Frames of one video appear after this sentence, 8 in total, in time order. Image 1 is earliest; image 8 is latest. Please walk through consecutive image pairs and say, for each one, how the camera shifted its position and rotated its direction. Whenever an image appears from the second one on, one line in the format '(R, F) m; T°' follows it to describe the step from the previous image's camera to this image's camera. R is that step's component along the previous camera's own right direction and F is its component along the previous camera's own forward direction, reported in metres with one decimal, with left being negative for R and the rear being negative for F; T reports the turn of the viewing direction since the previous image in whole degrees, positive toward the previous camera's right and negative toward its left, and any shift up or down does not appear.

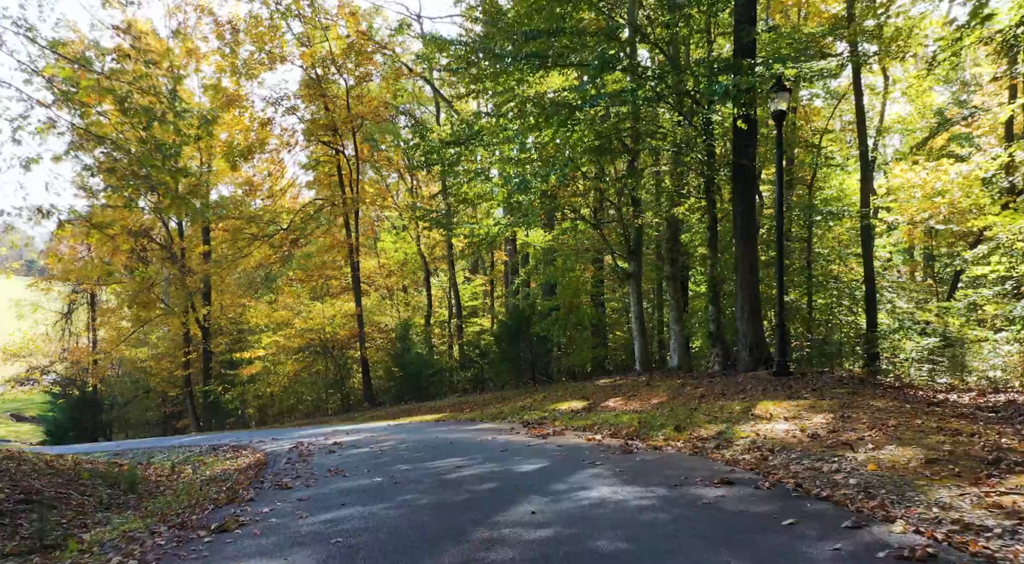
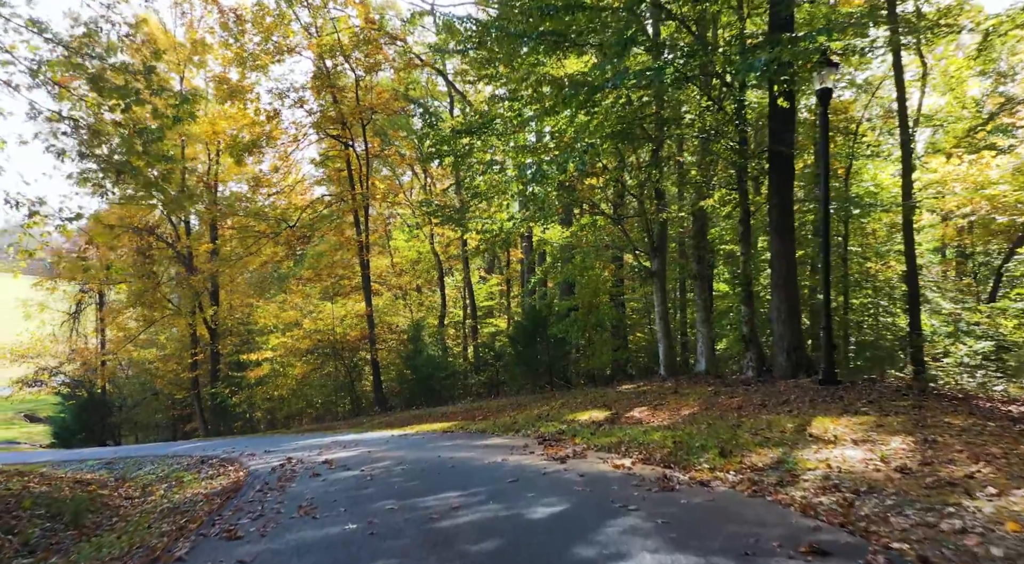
(0.0, +1.2) m; -1°
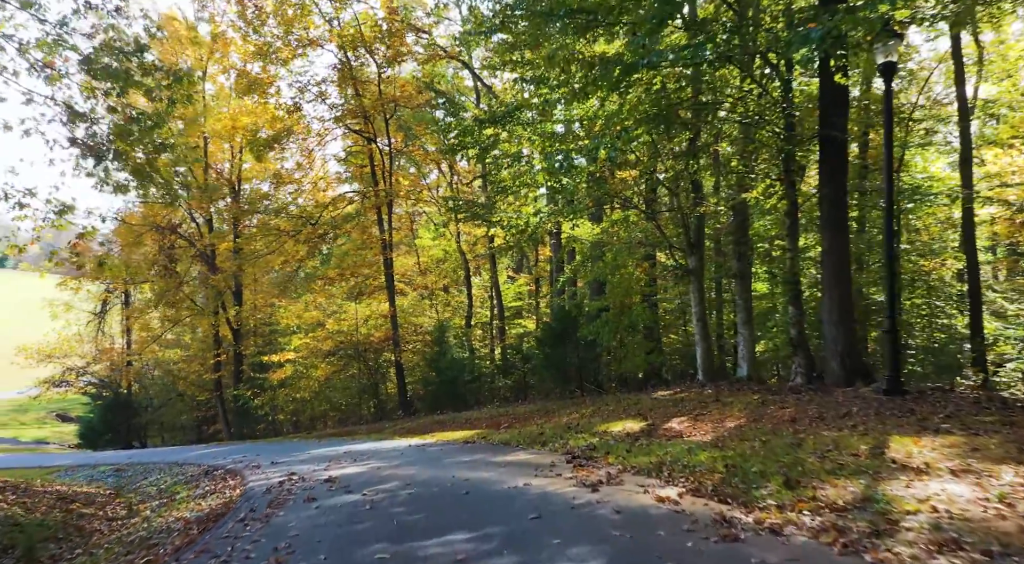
(0.0, +1.0) m; -2°
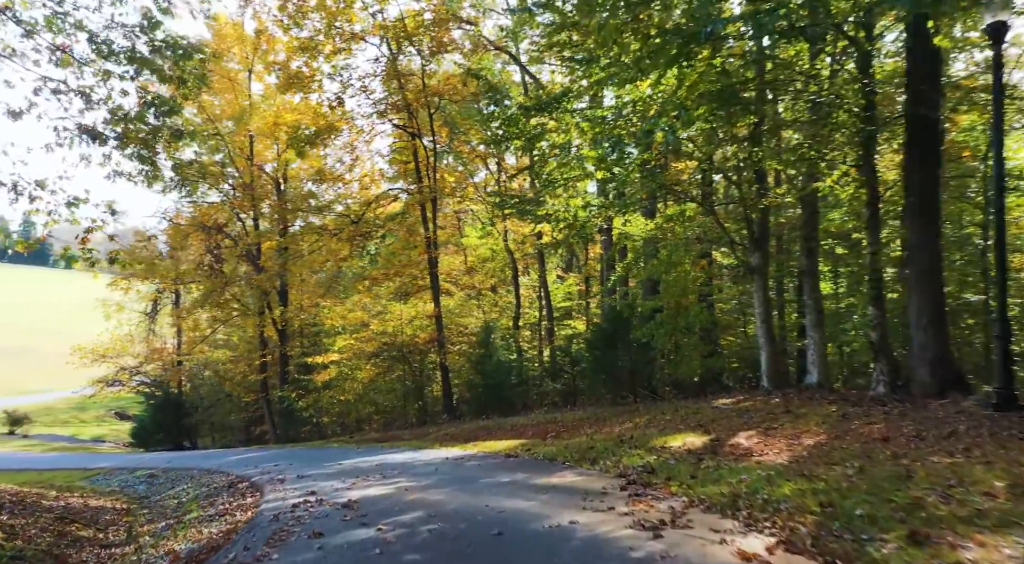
(+0.1, +1.1) m; -3°
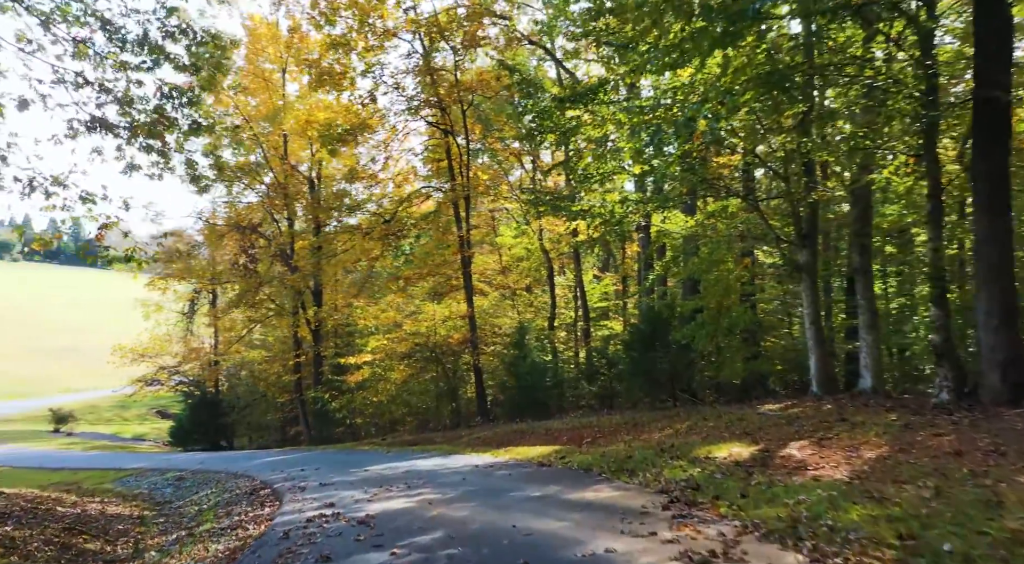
(0.0, +0.6) m; -3°
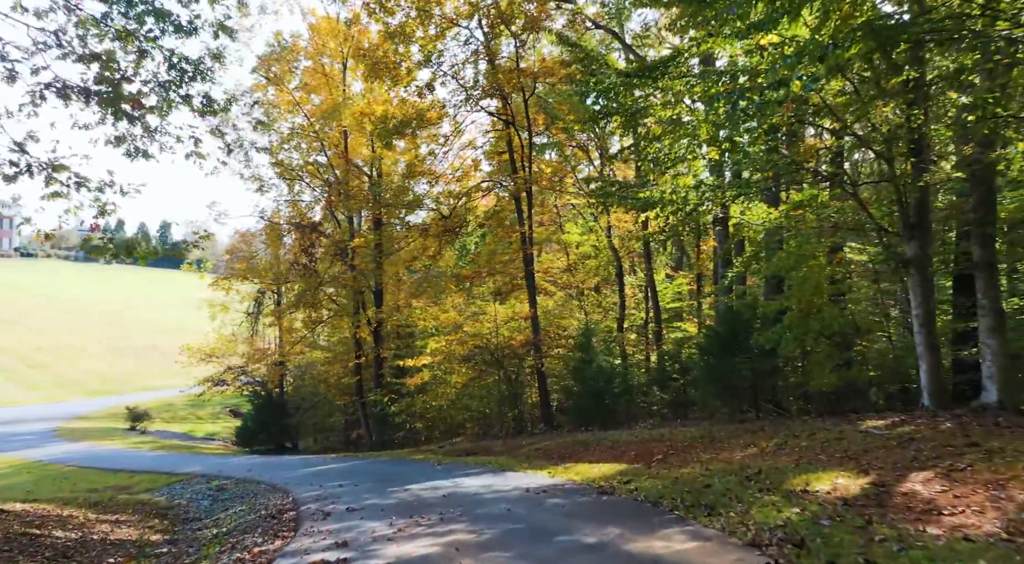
(+0.2, +1.5) m; -5°
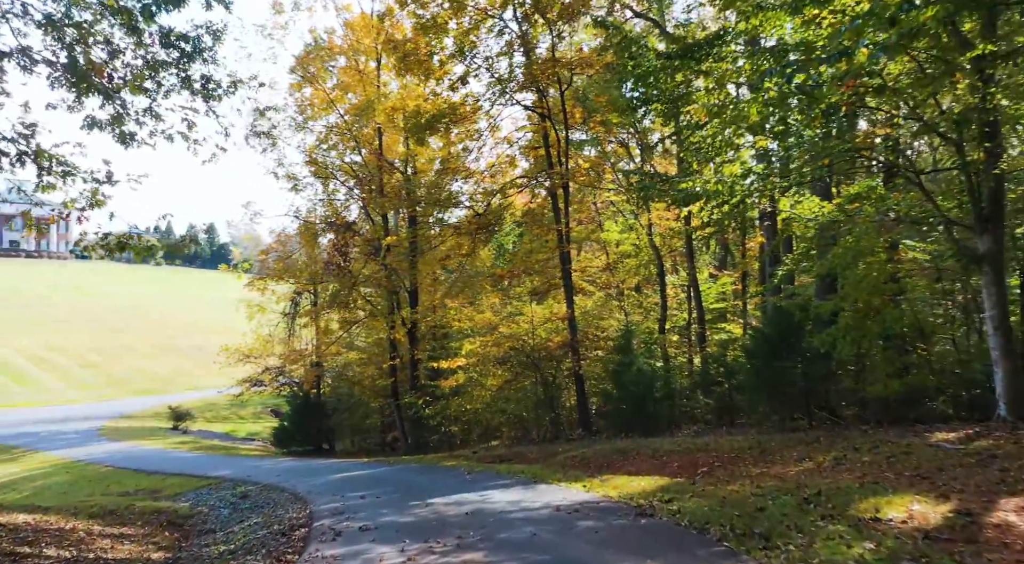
(+0.1, +0.8) m; -3°
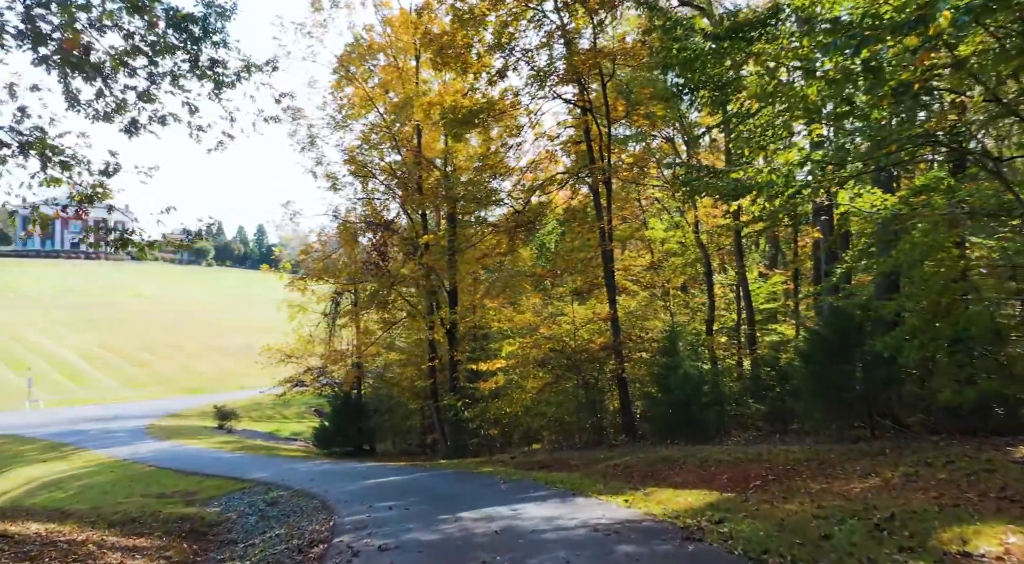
(+0.1, +0.7) m; -3°
